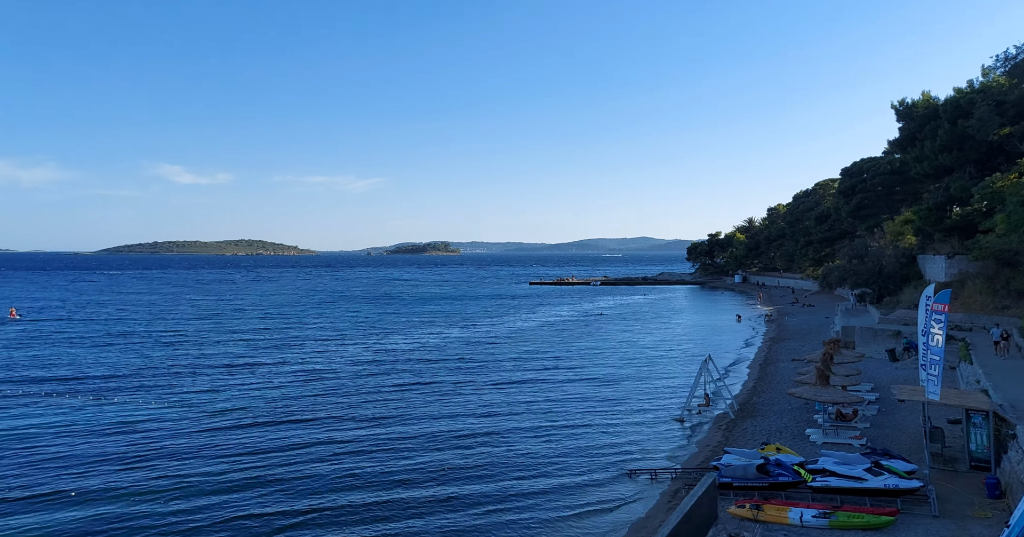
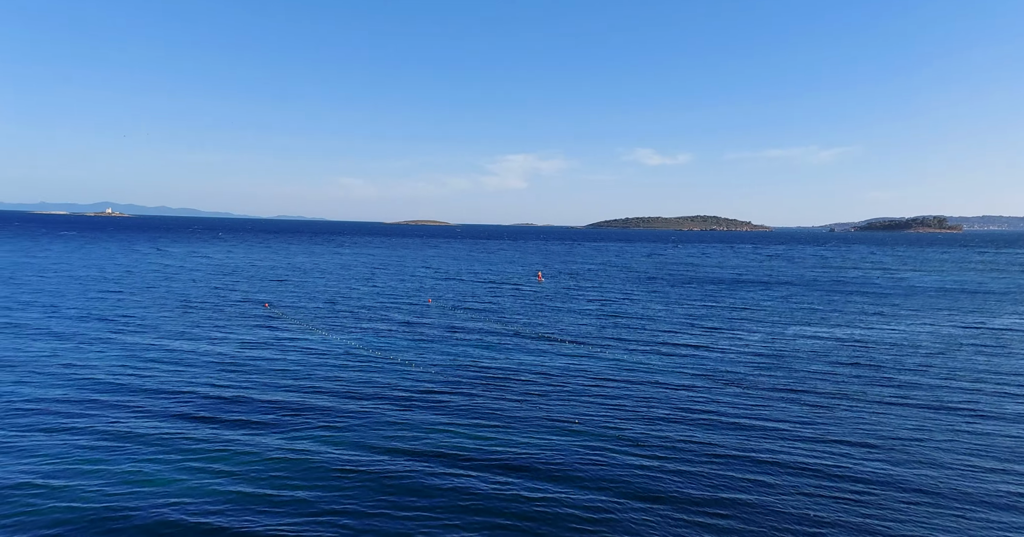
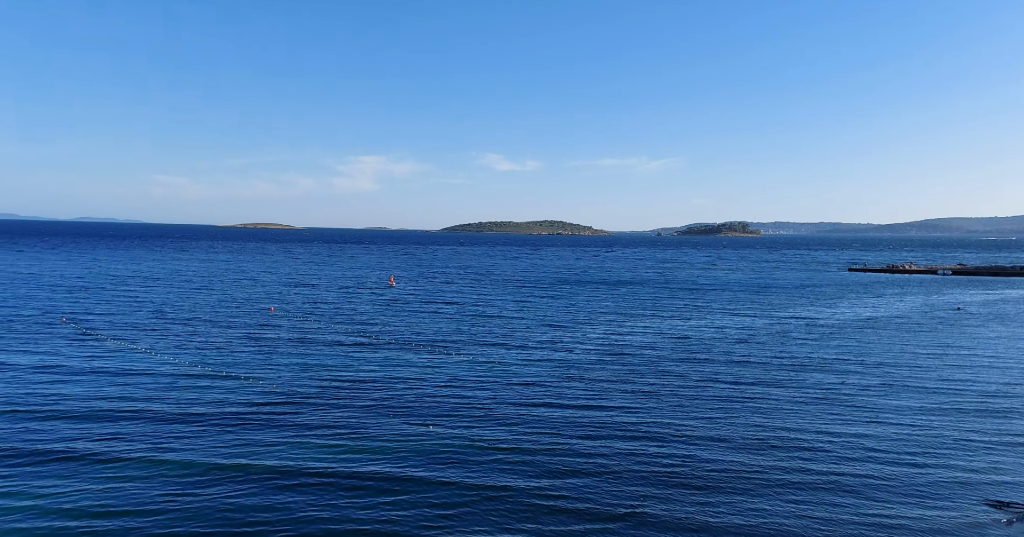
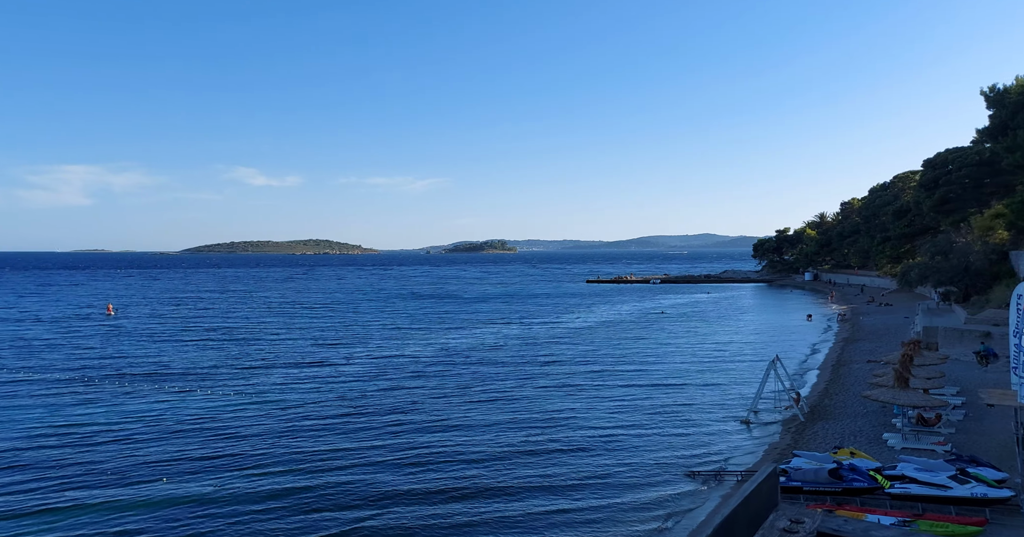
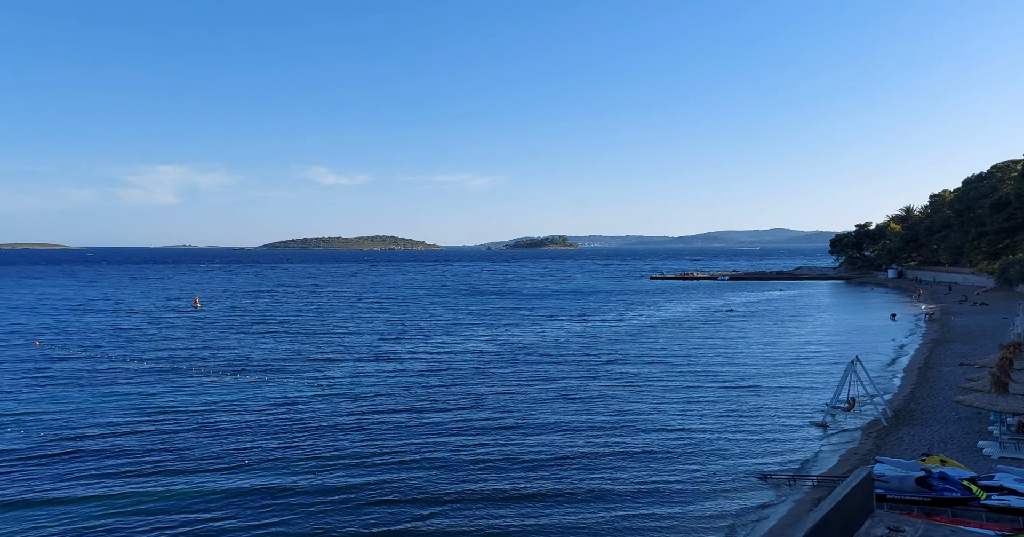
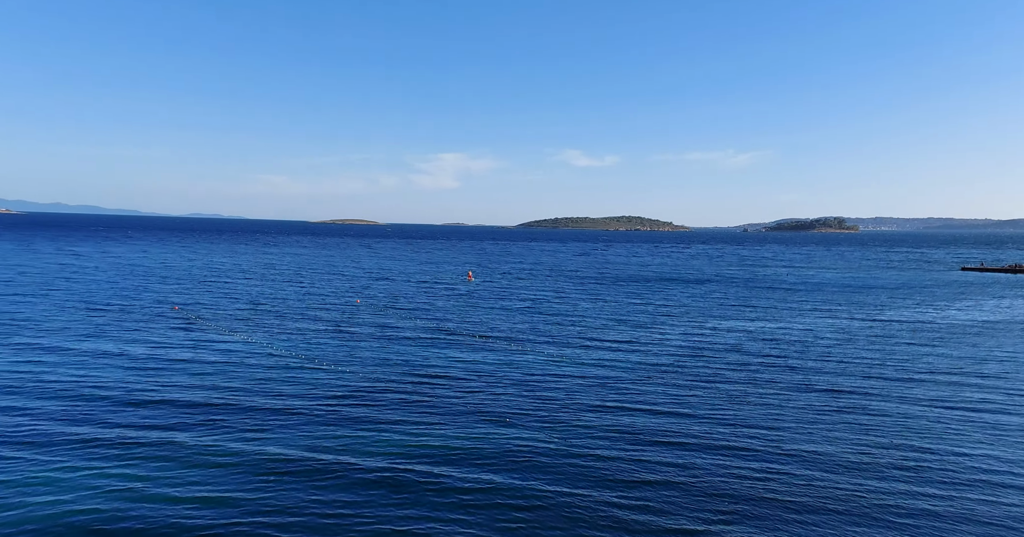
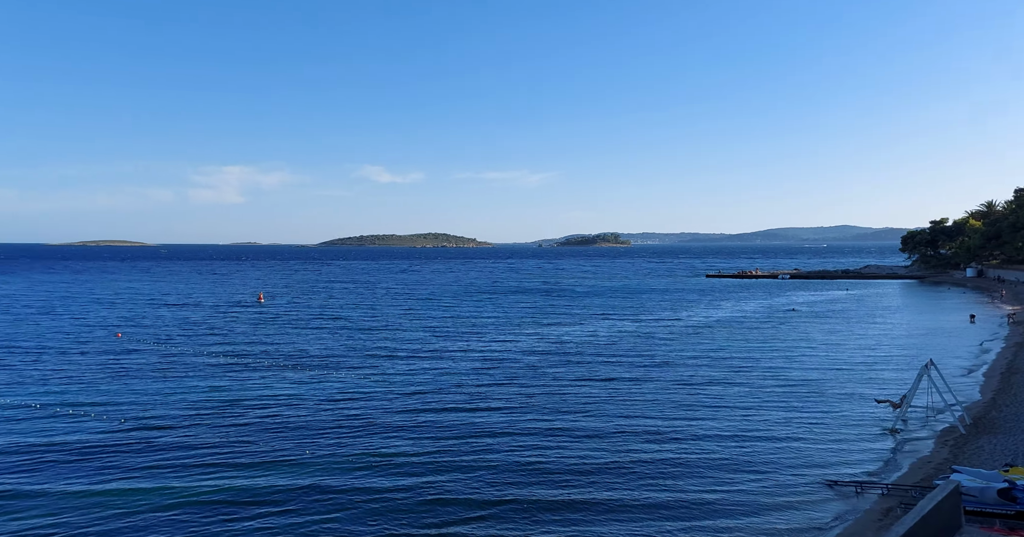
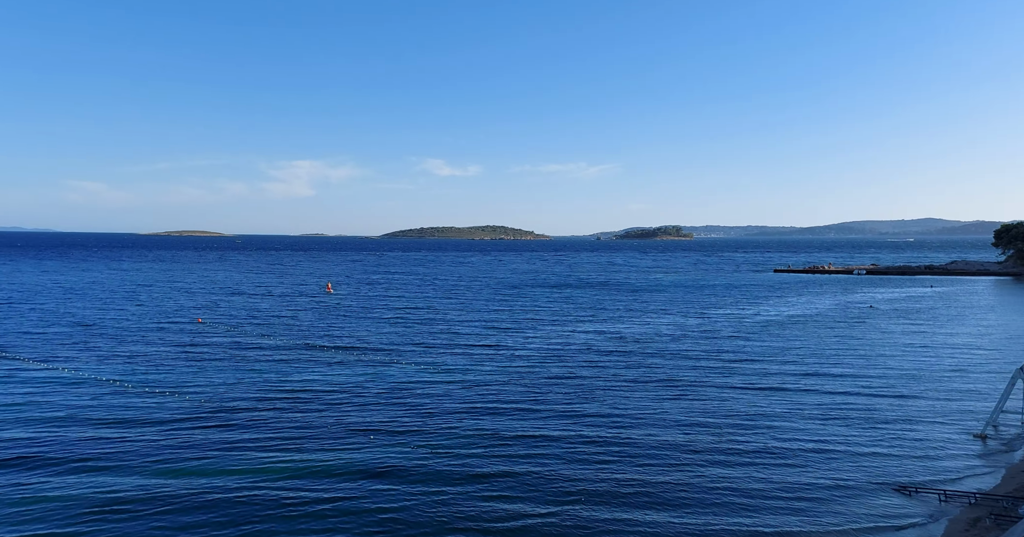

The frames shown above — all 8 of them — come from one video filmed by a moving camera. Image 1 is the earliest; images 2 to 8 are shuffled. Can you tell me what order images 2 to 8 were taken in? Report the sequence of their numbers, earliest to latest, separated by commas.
4, 5, 7, 8, 3, 6, 2
